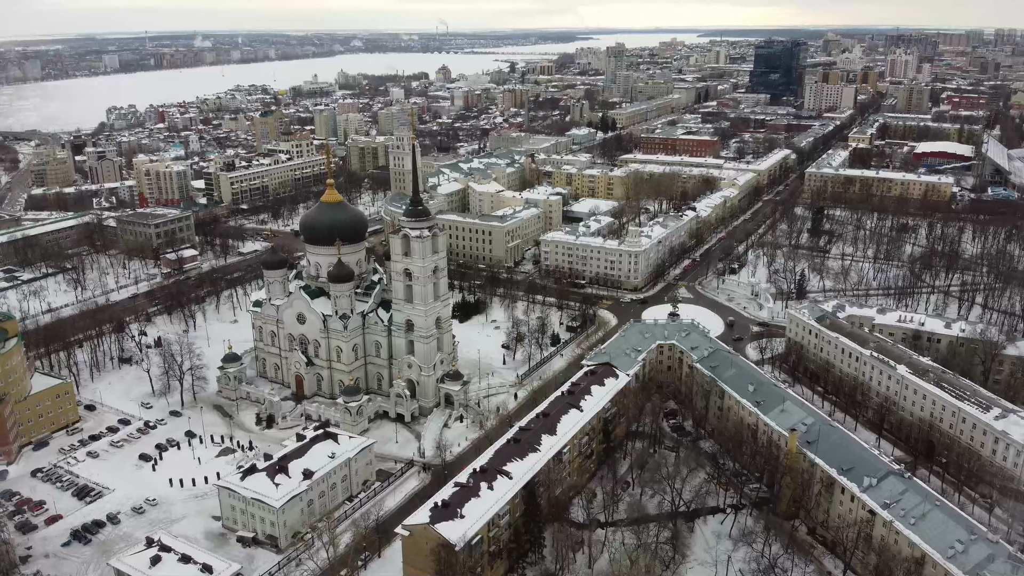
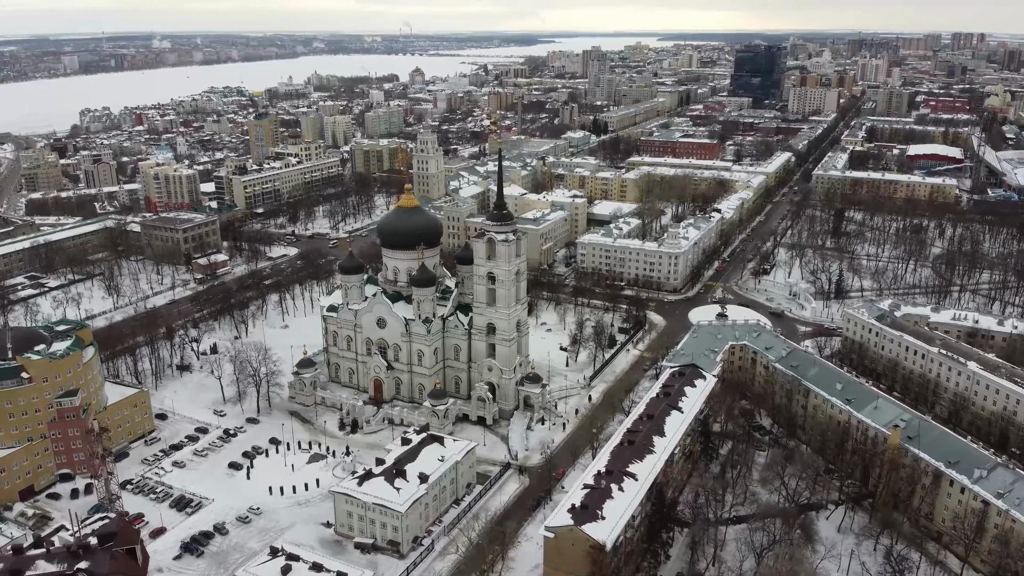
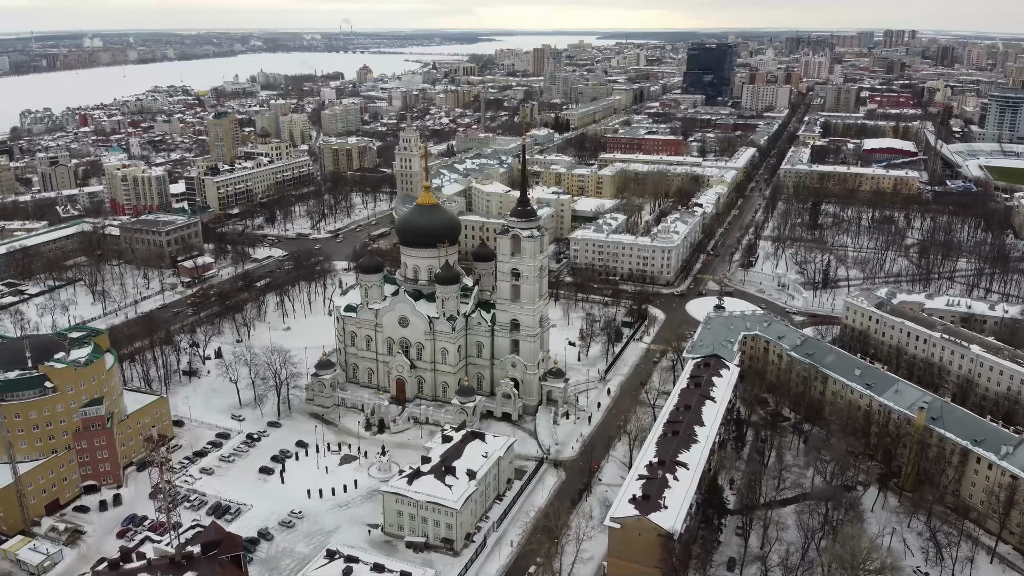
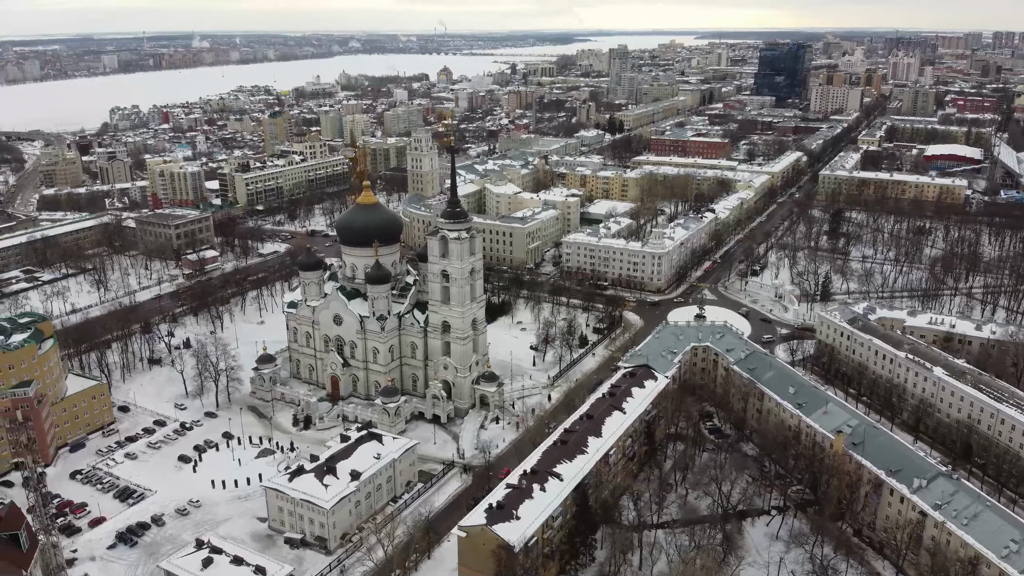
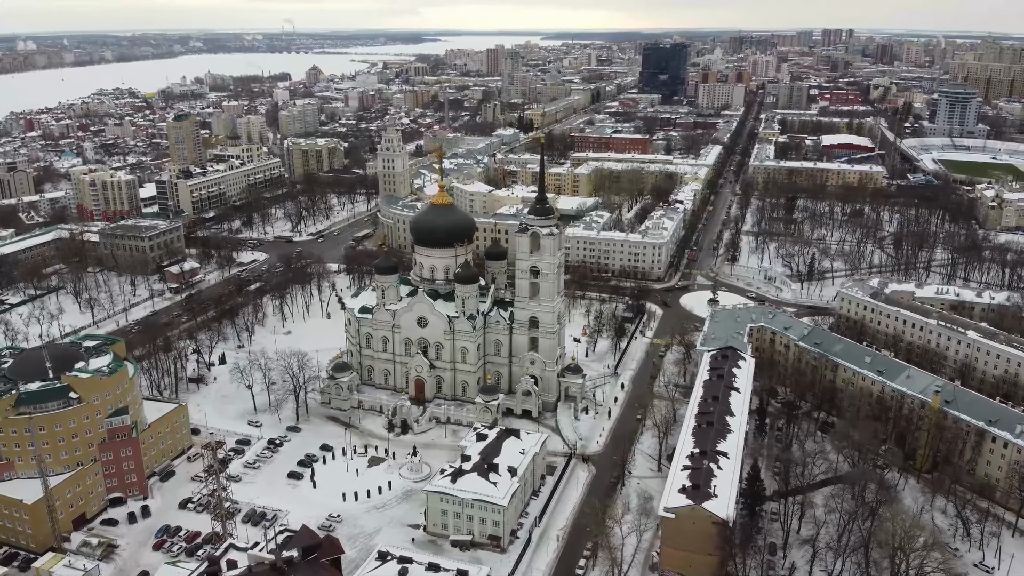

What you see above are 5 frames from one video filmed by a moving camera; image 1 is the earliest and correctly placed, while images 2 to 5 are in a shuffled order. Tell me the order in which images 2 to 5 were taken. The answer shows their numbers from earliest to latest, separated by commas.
4, 2, 3, 5
